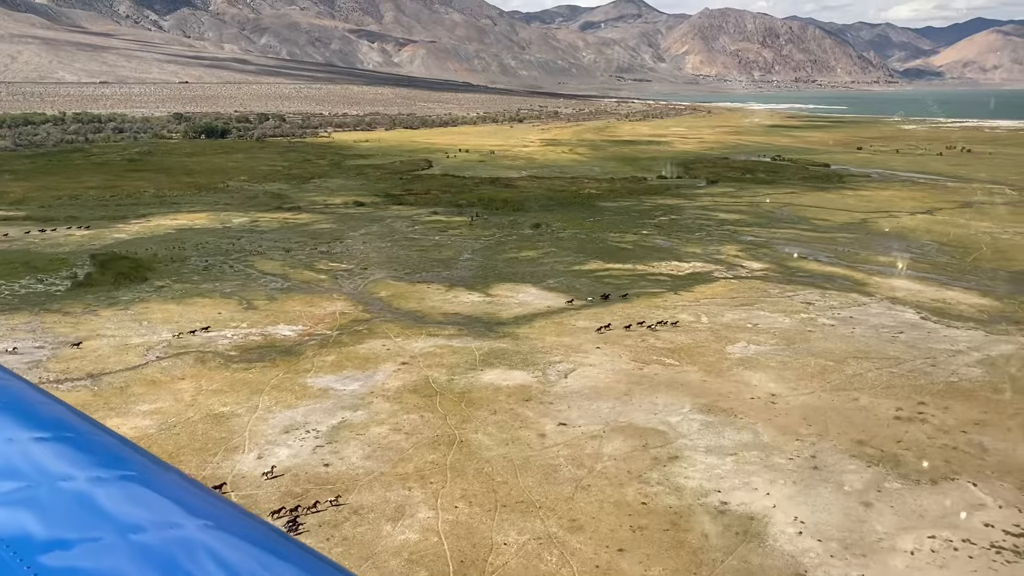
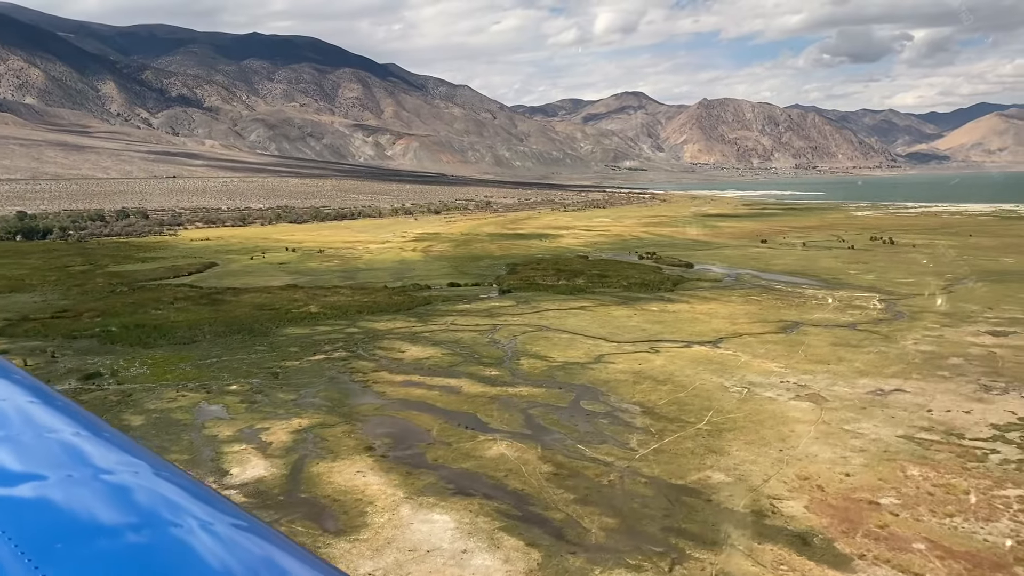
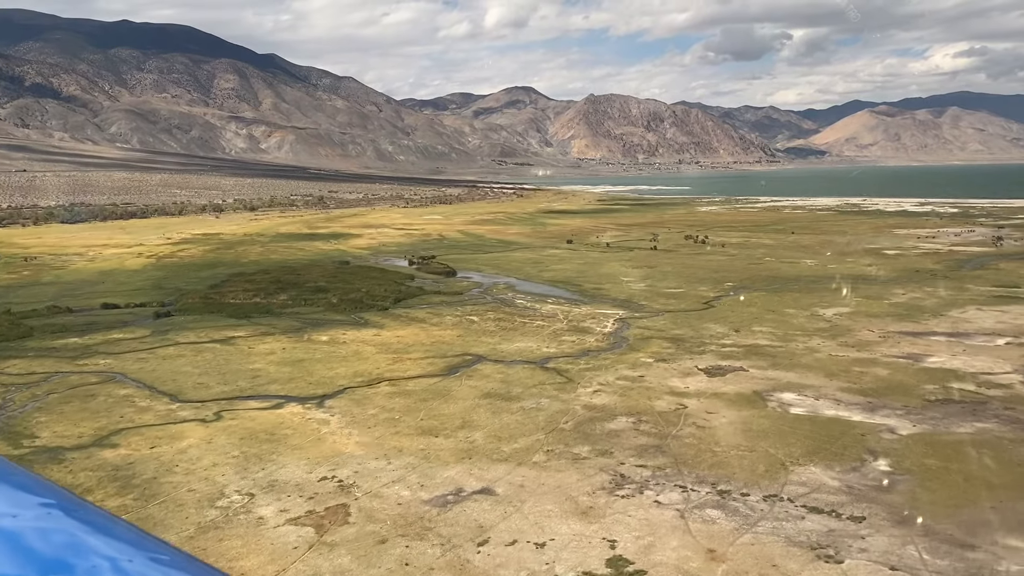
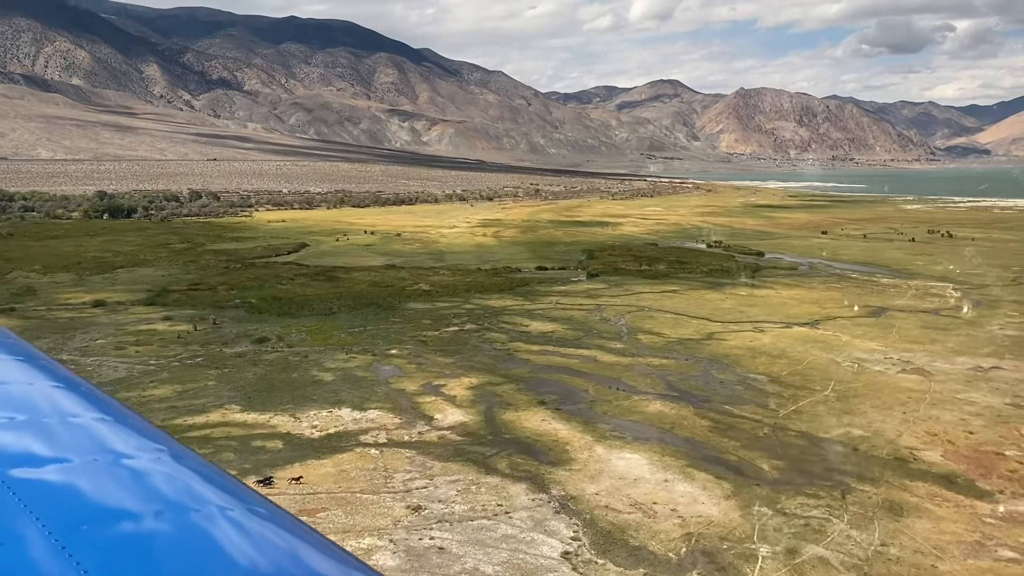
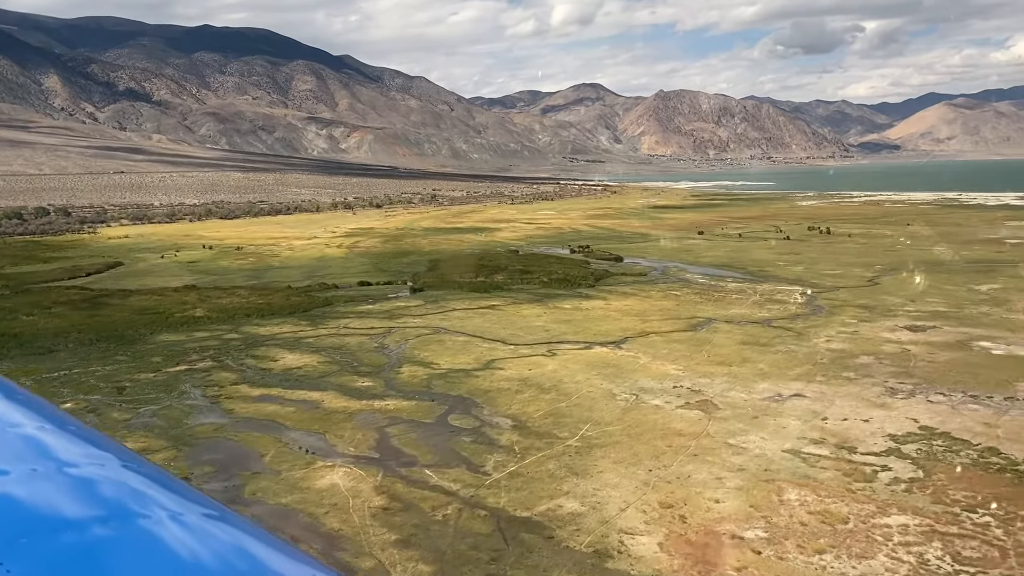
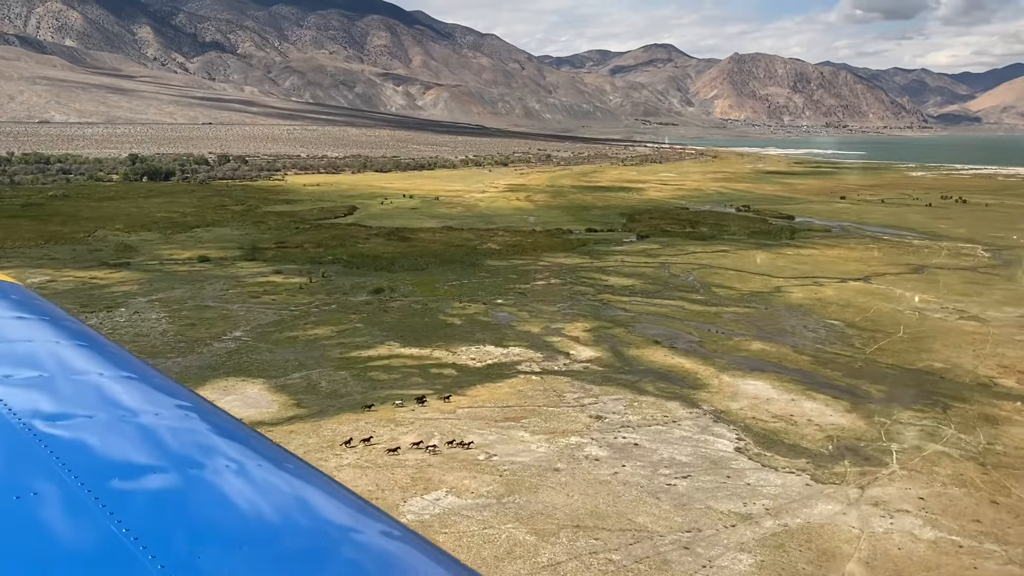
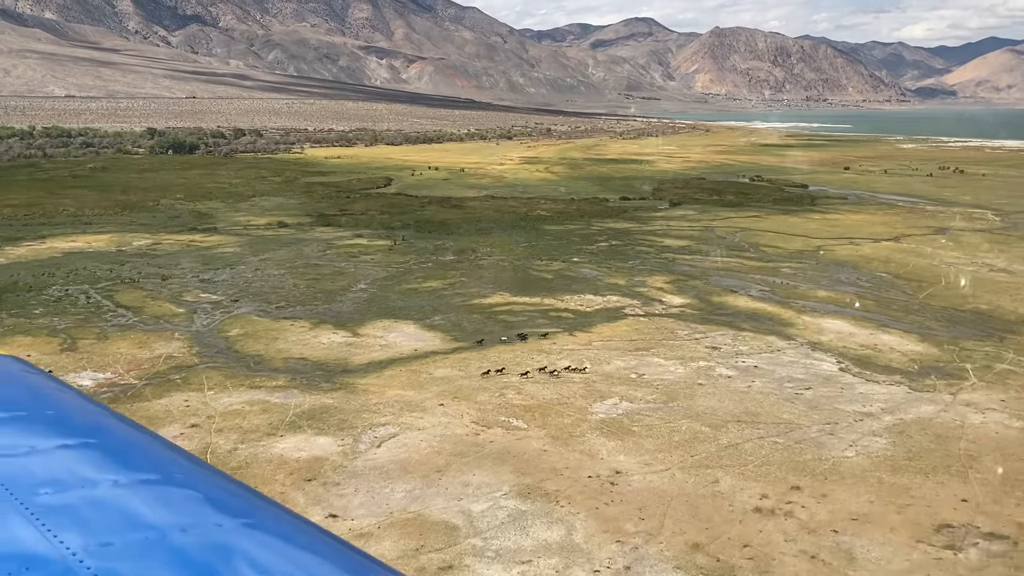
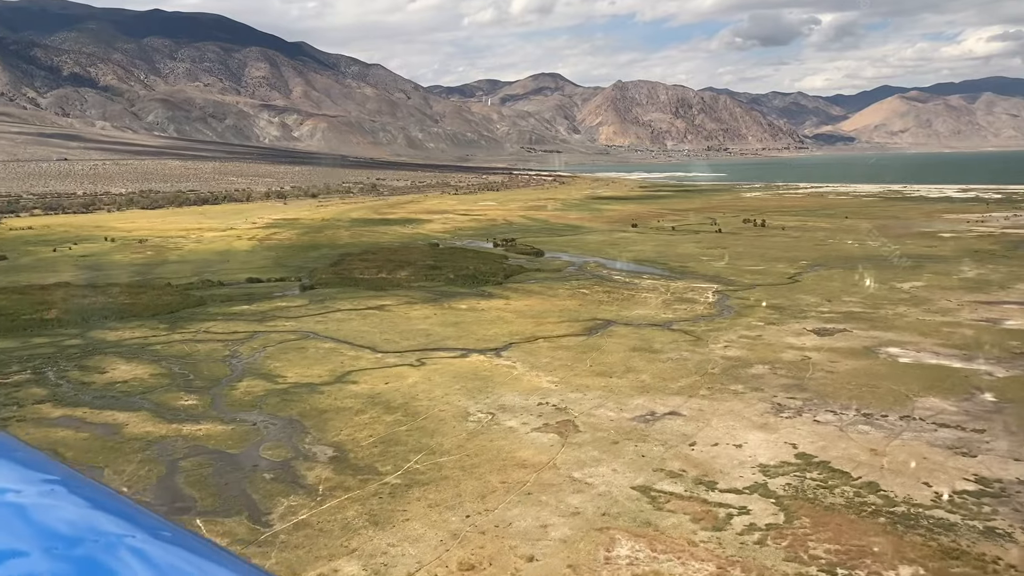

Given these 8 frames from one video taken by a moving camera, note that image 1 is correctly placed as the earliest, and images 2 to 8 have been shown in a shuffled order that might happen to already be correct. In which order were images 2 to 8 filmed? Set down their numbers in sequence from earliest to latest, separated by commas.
7, 6, 4, 2, 5, 8, 3
